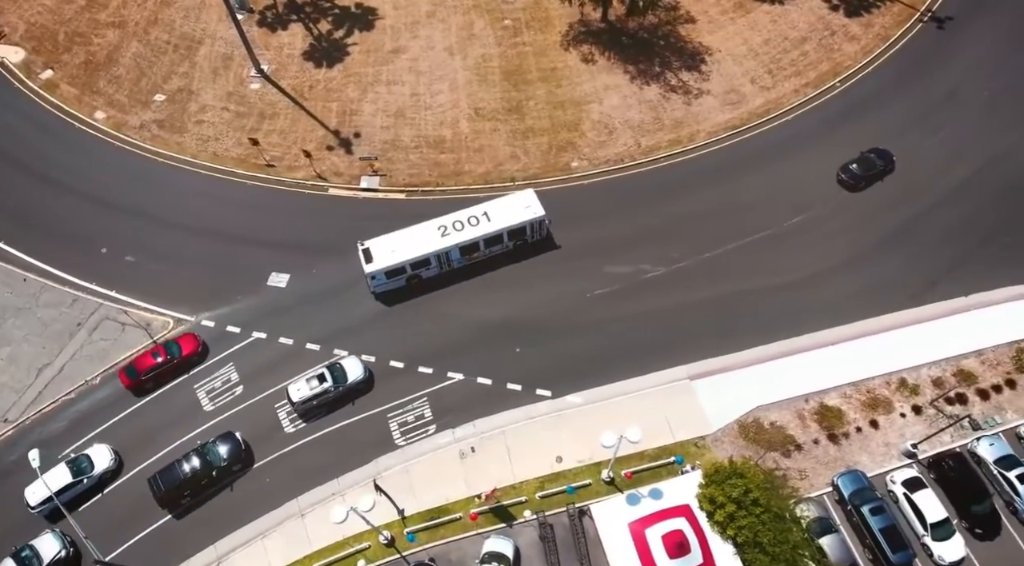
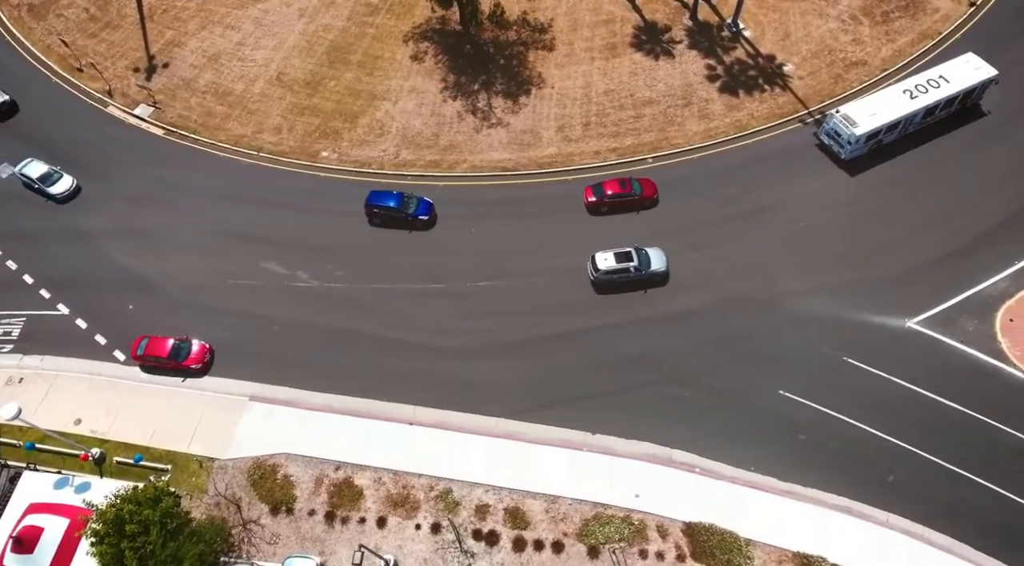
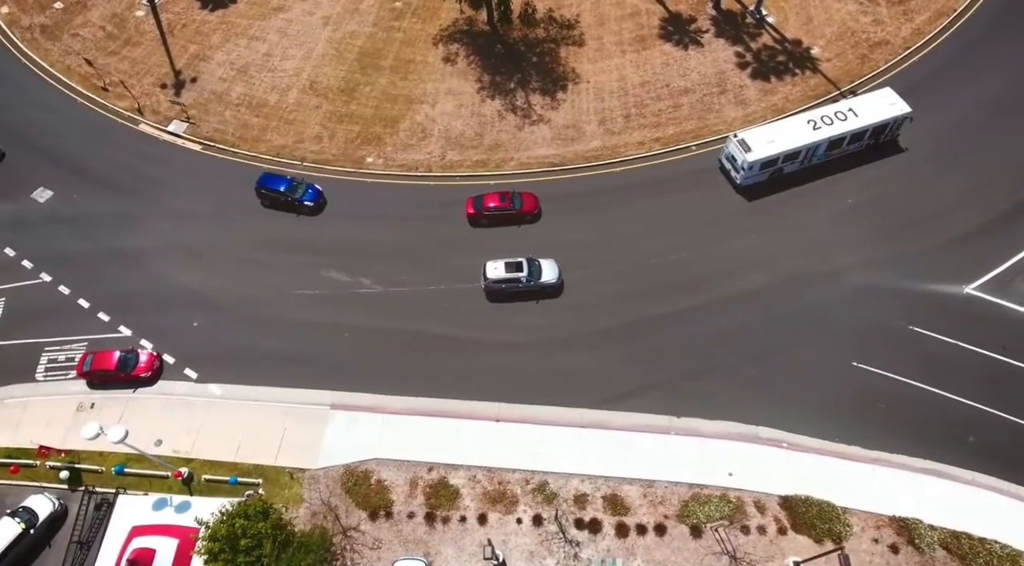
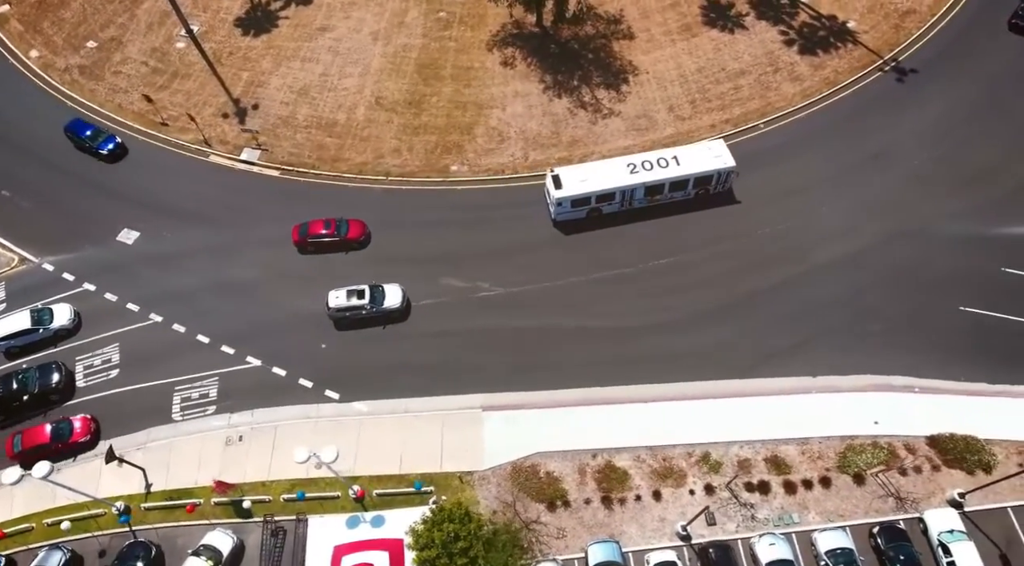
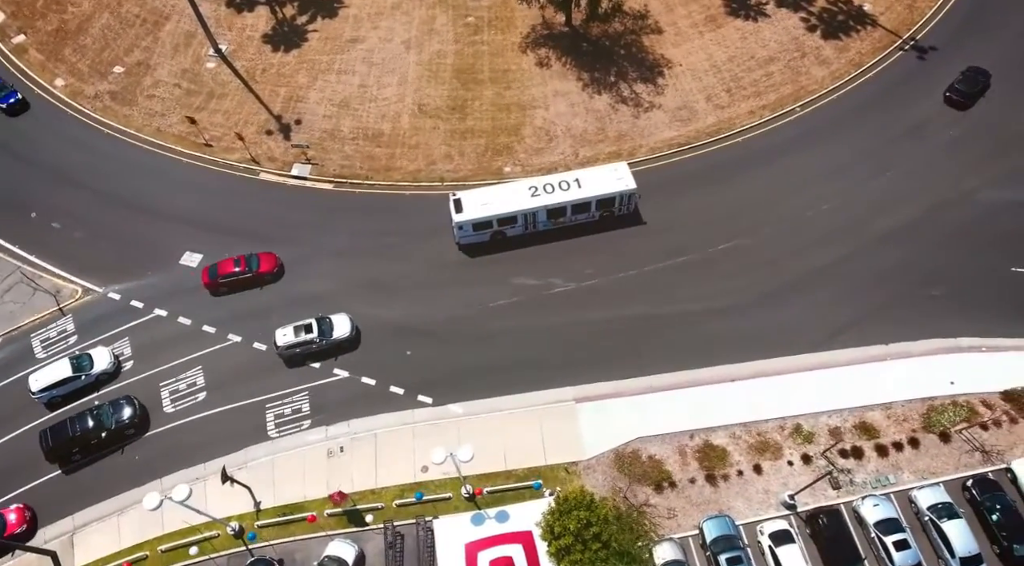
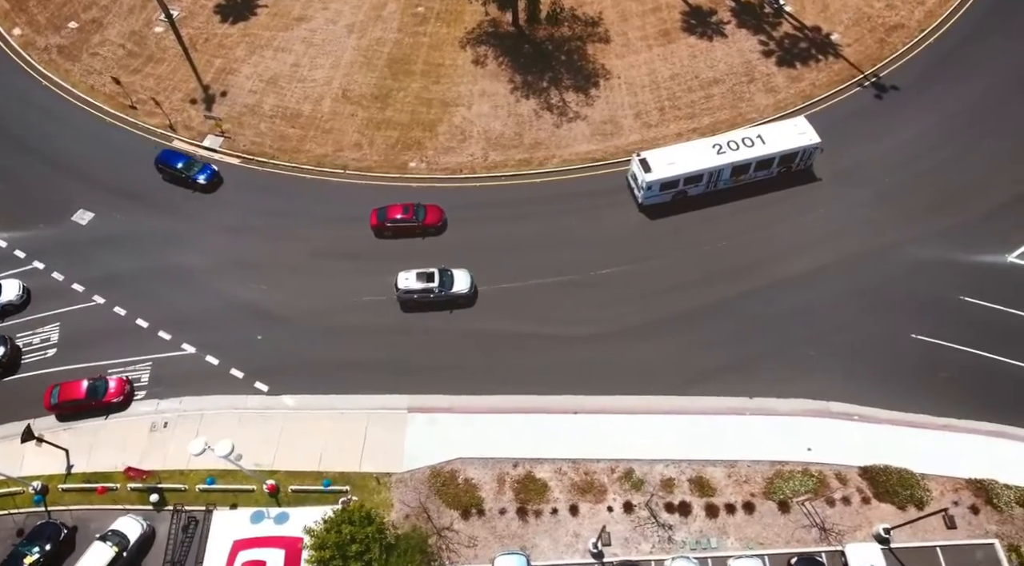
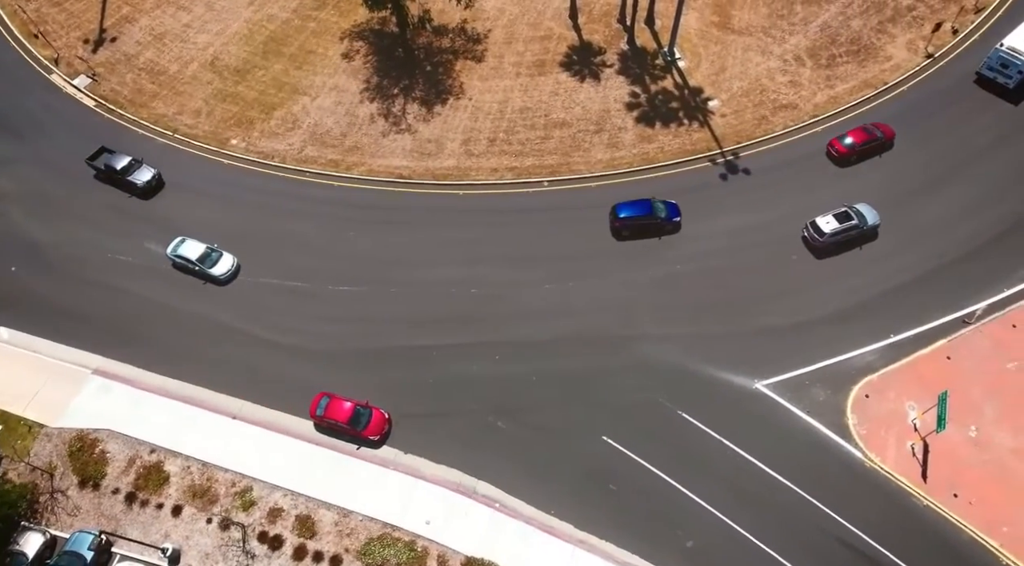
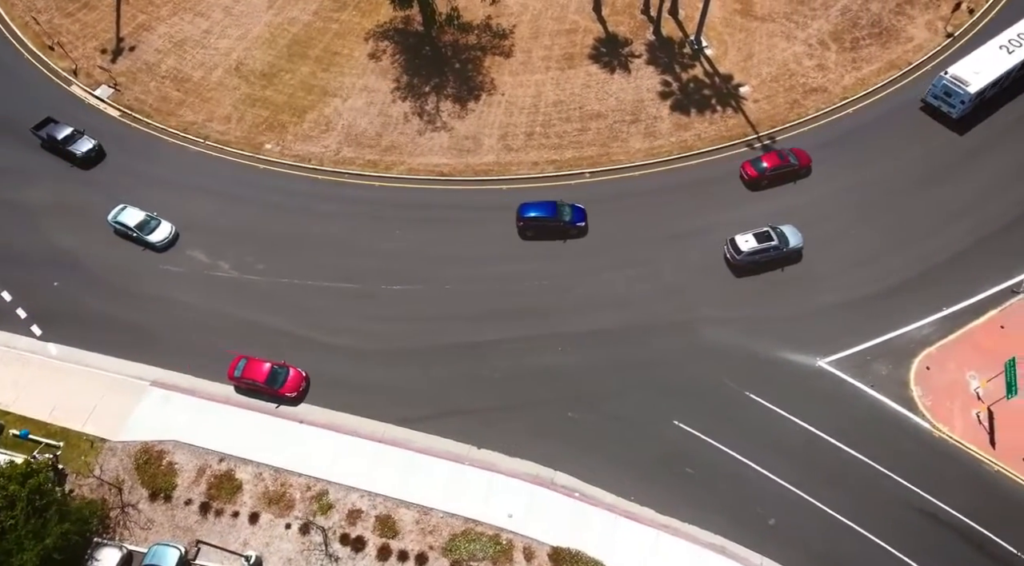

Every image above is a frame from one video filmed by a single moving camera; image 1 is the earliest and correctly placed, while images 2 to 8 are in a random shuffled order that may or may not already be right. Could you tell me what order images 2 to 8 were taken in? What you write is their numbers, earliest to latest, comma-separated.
5, 4, 6, 3, 2, 8, 7
